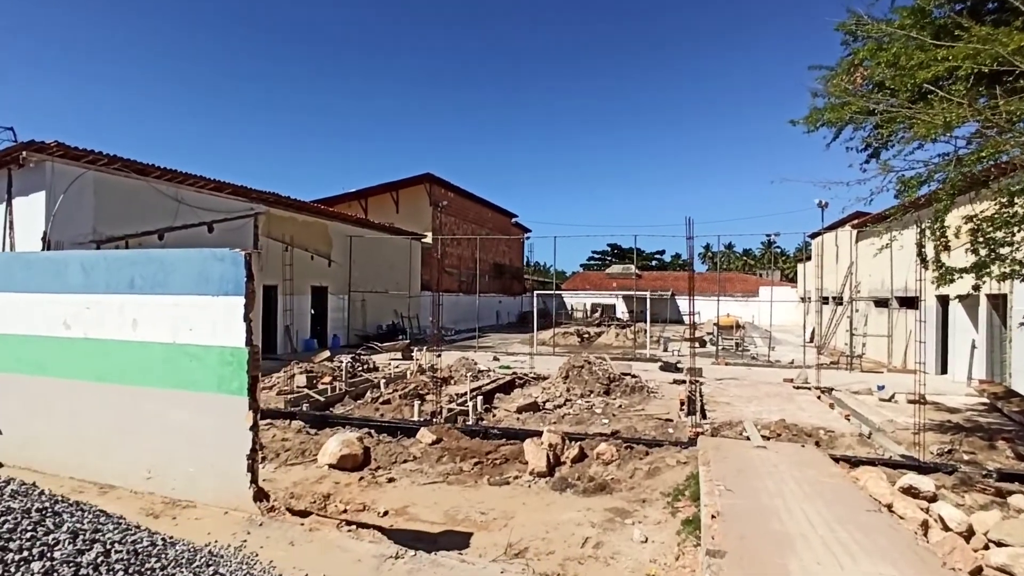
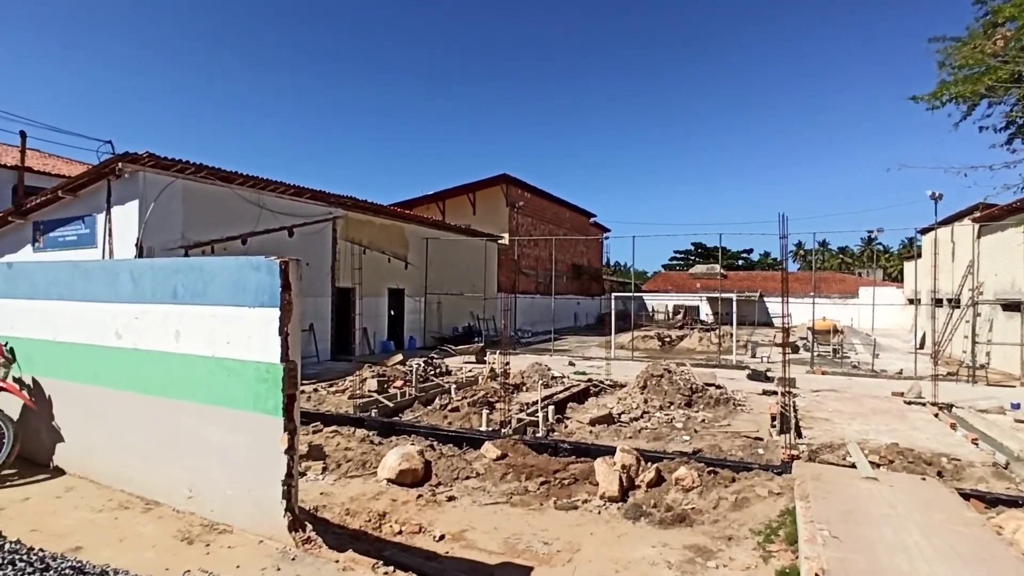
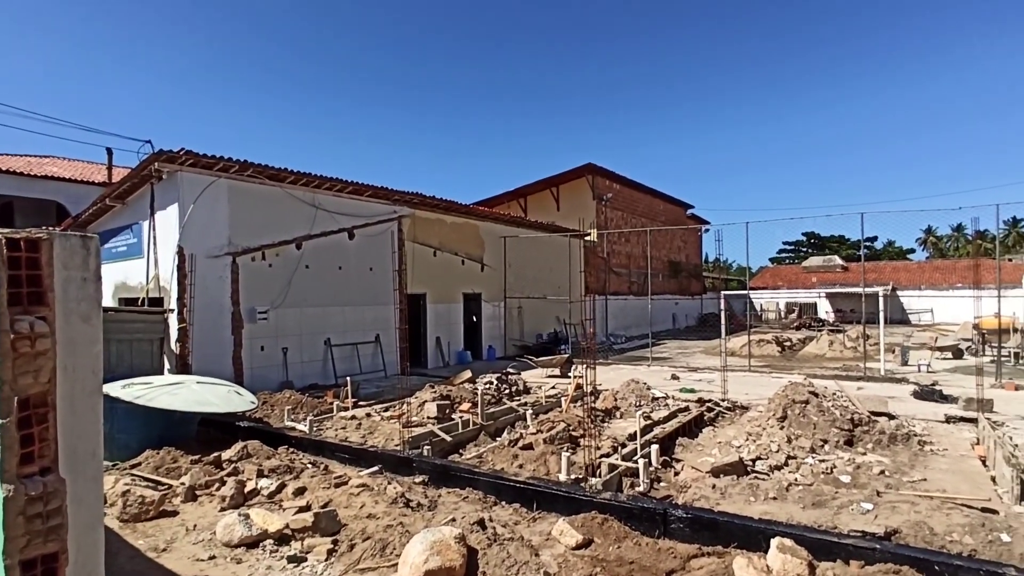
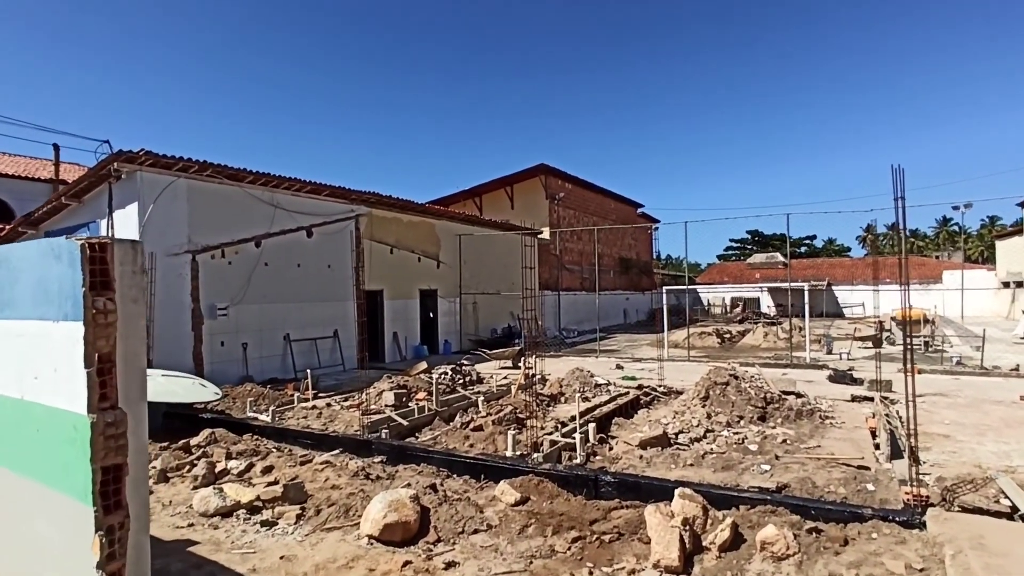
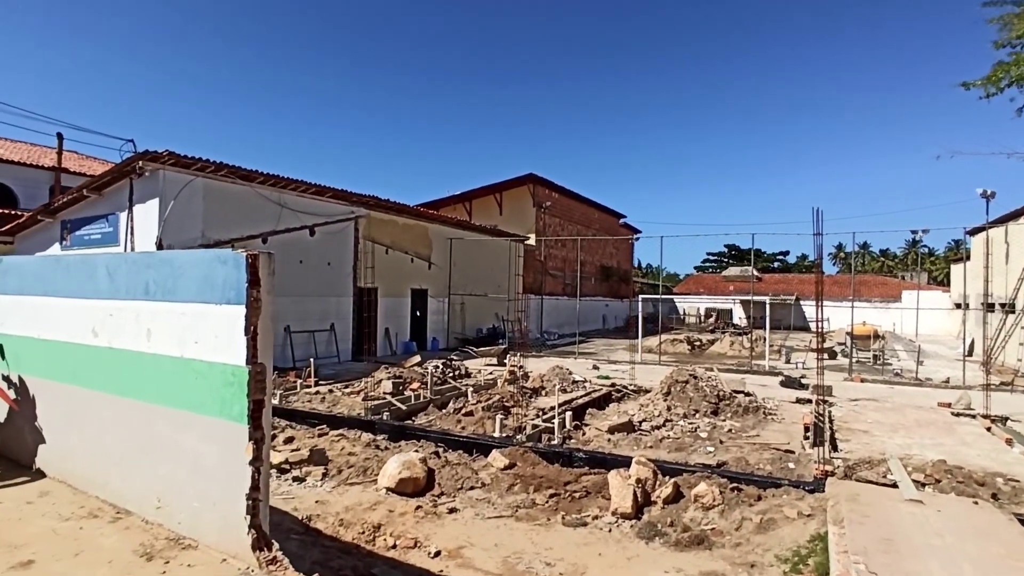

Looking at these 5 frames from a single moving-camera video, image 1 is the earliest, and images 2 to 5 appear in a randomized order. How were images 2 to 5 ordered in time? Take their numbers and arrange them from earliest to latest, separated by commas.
2, 5, 4, 3
